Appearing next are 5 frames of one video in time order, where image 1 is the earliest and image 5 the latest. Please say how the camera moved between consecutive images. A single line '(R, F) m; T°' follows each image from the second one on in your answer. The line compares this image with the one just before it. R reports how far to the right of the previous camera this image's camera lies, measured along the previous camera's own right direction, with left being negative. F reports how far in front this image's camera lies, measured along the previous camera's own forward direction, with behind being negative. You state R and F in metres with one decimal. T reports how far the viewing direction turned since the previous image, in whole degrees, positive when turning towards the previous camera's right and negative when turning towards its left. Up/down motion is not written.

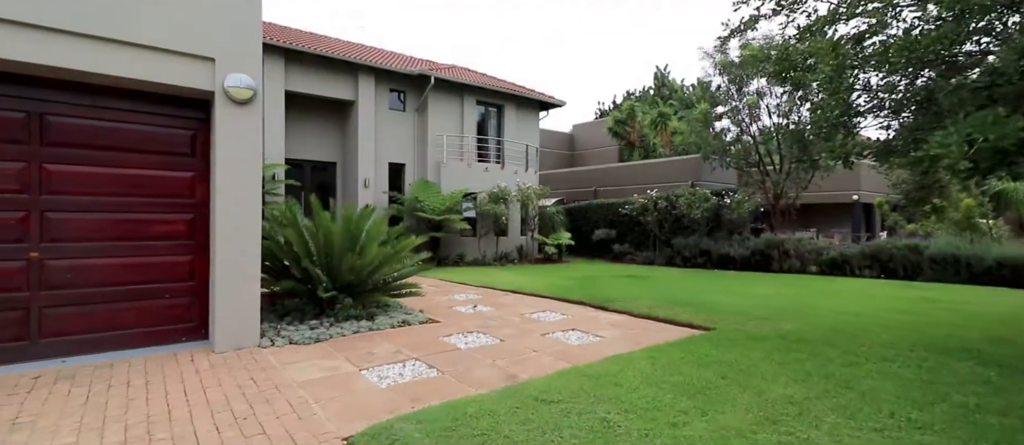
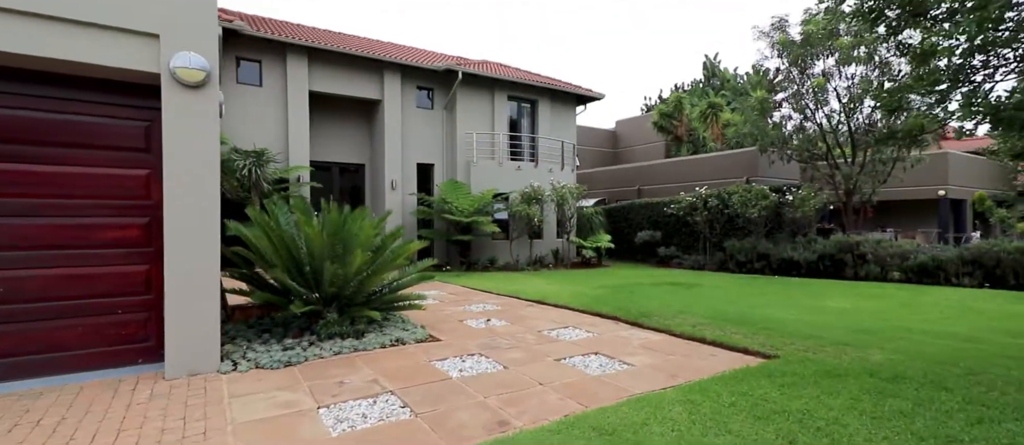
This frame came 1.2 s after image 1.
(+0.4, +1.1) m; -6°
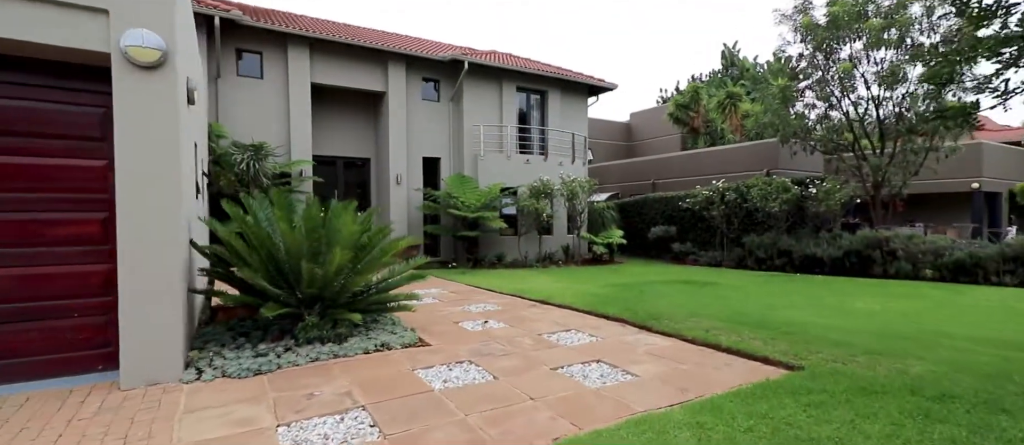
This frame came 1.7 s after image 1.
(+0.2, +0.5) m; -2°
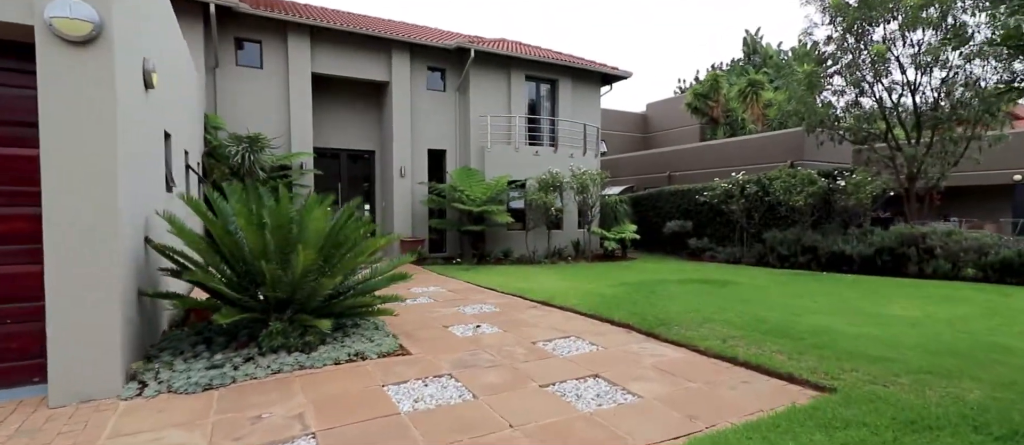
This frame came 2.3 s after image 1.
(+0.3, +0.6) m; -2°
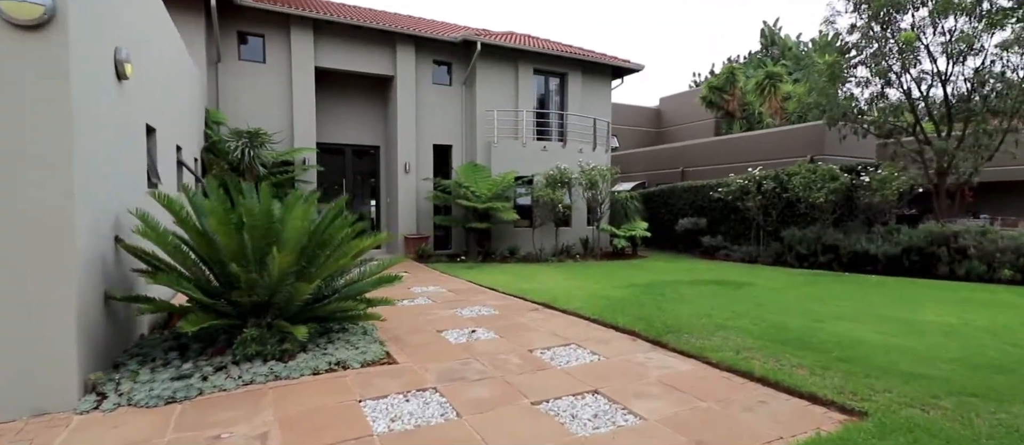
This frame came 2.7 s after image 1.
(+0.2, +0.4) m; -2°
